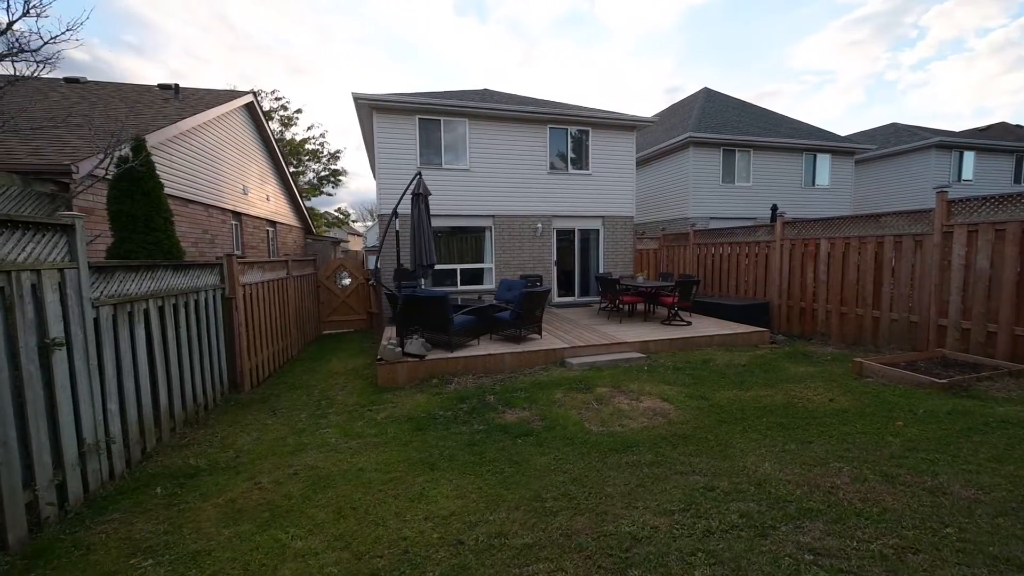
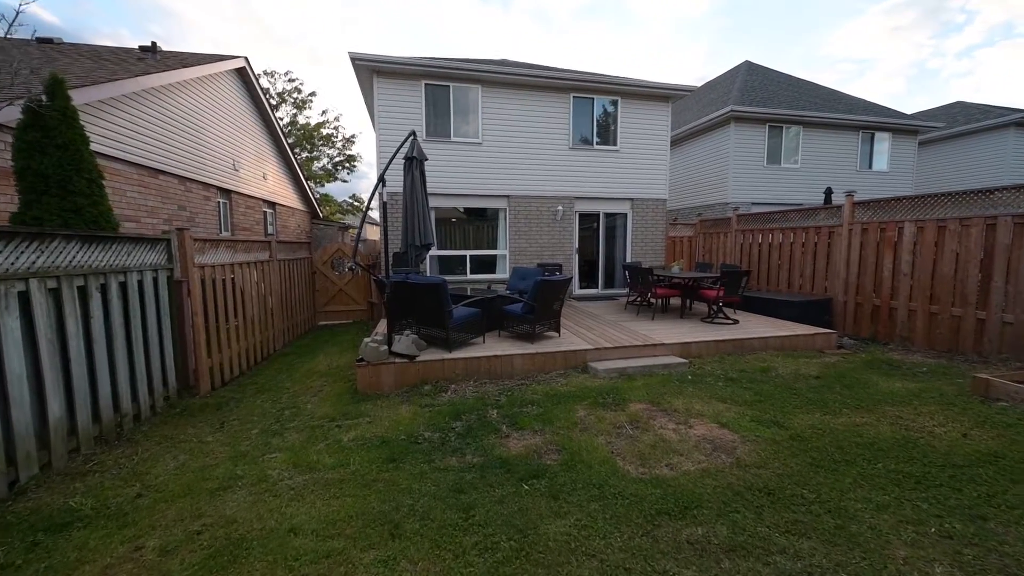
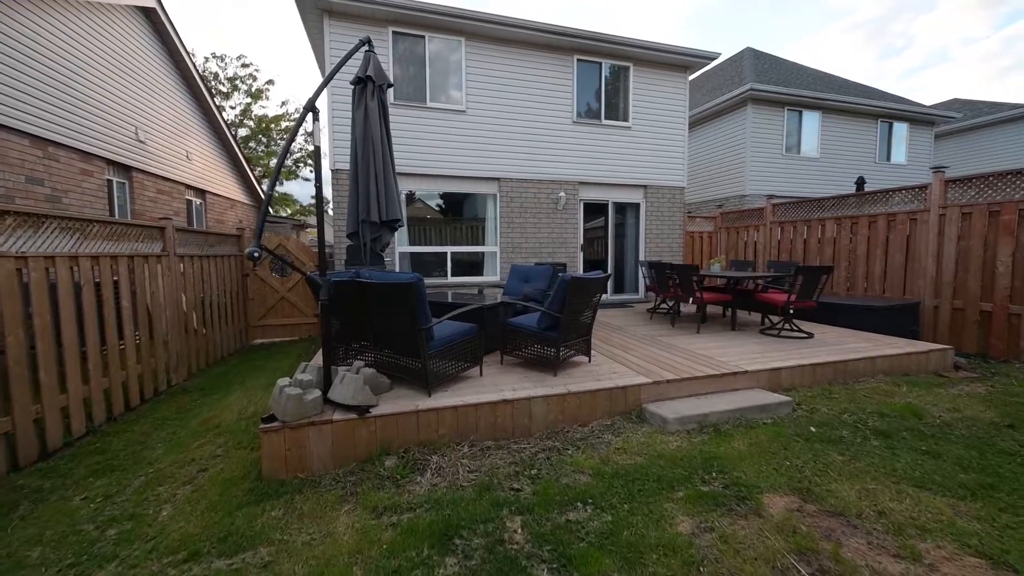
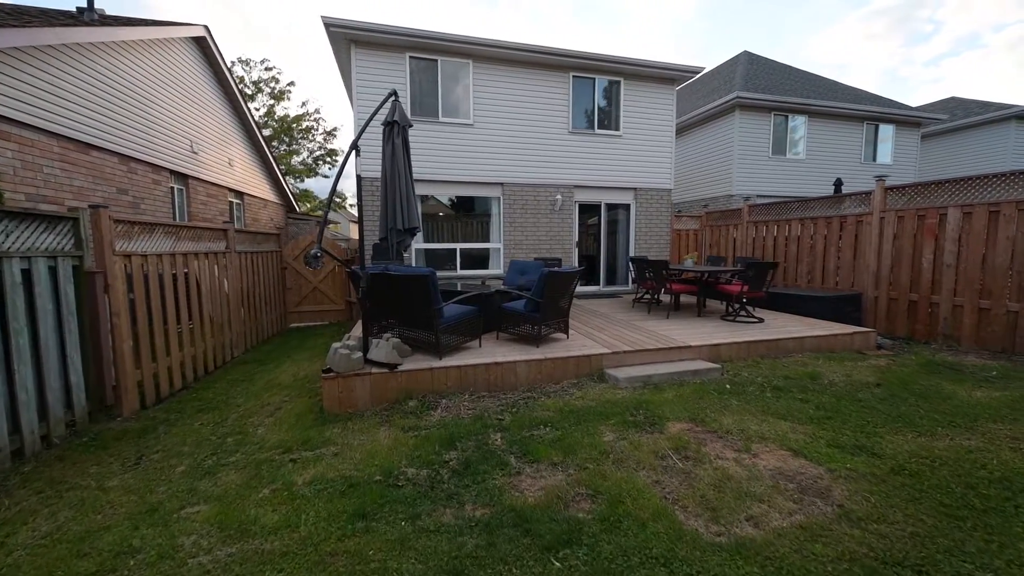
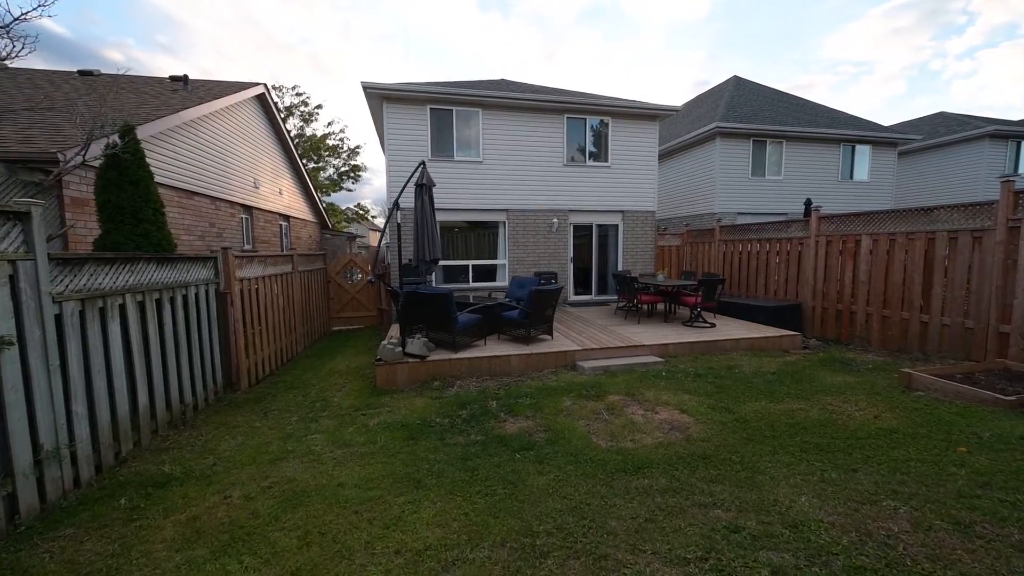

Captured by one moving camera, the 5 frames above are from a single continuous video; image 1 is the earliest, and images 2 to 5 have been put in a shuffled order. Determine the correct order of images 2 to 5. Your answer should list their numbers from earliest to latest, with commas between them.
5, 2, 4, 3
